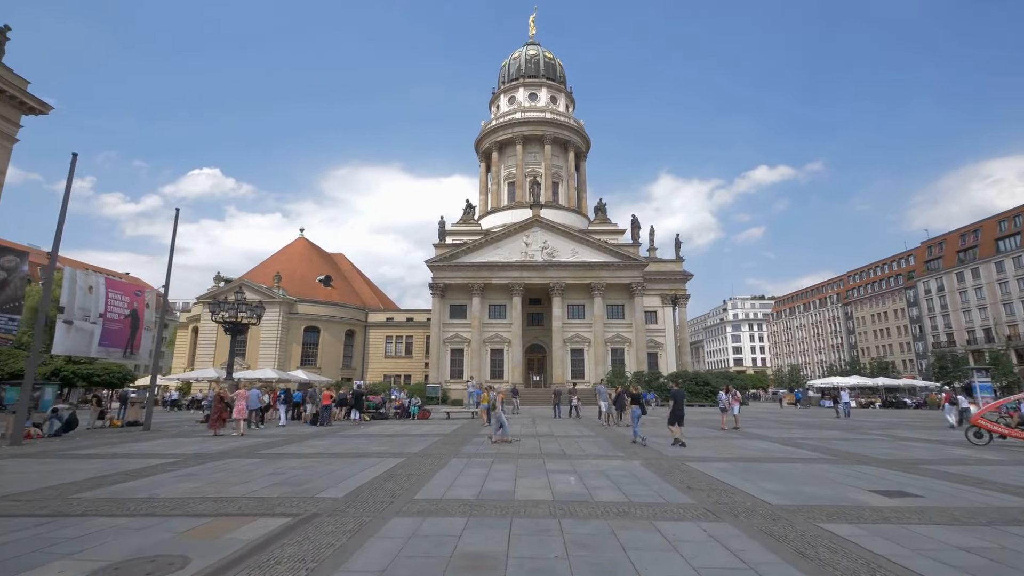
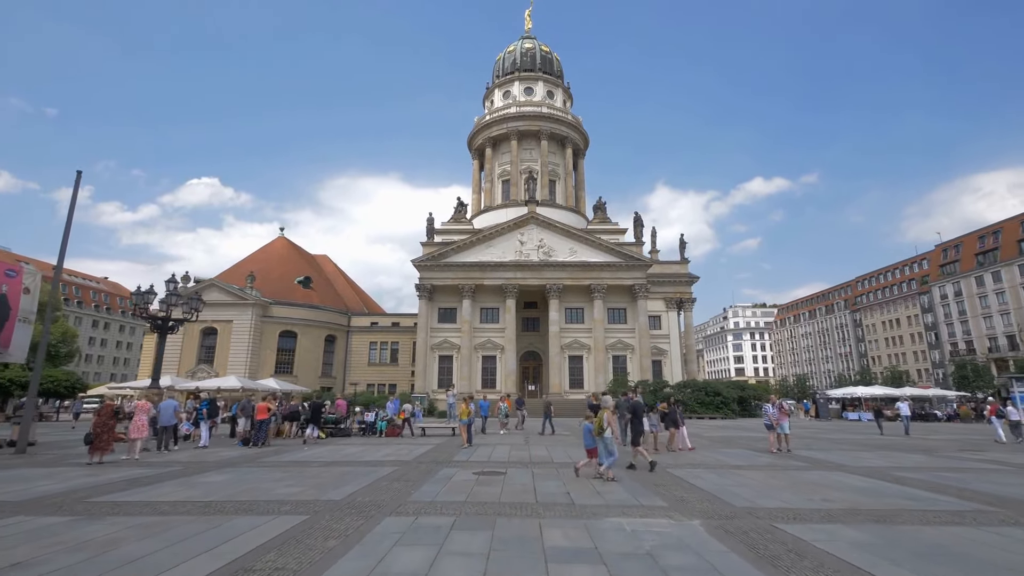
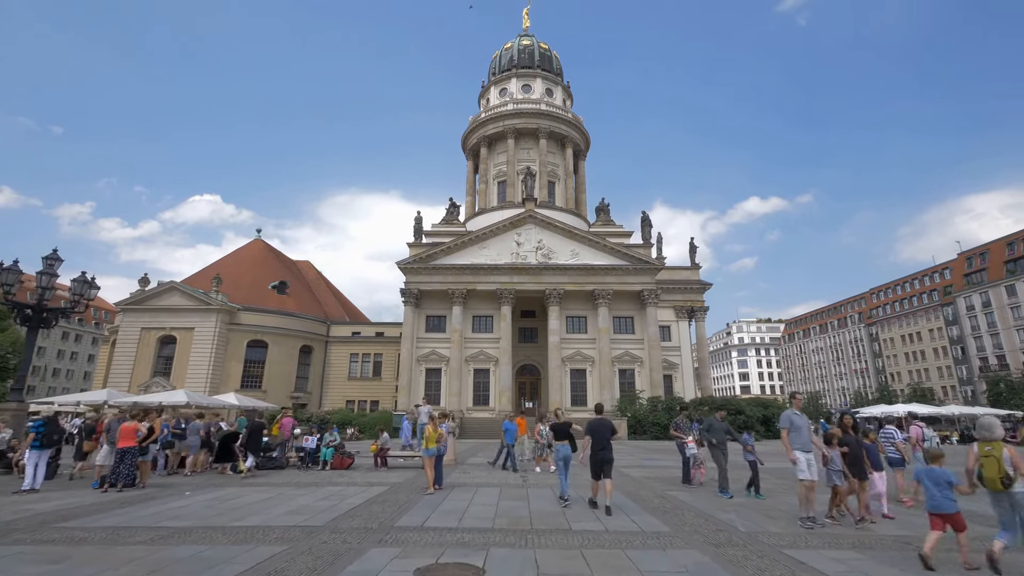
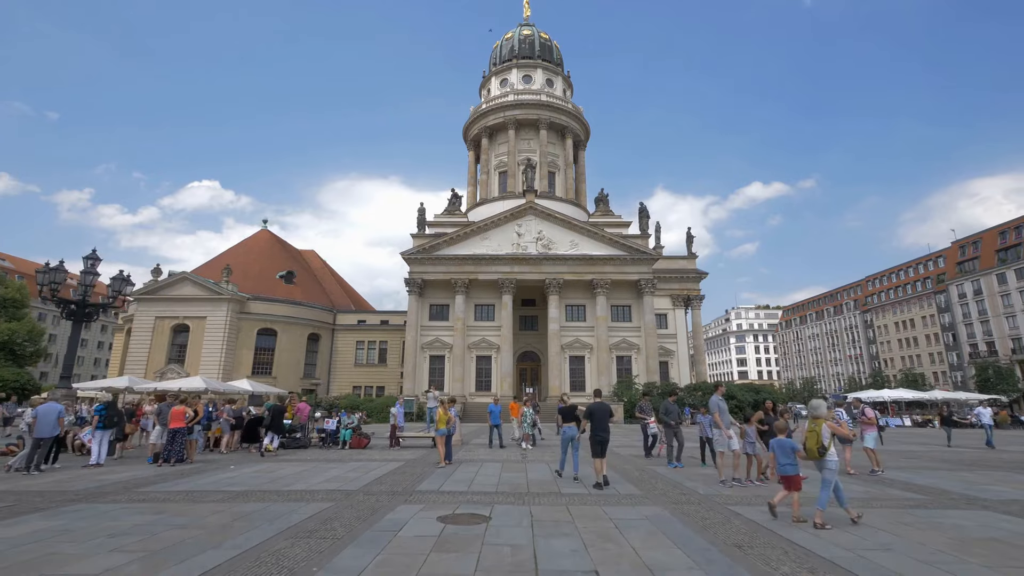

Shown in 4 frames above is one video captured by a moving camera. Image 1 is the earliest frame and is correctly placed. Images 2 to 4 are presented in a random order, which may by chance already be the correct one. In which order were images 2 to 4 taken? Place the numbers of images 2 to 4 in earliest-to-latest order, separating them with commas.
2, 4, 3
